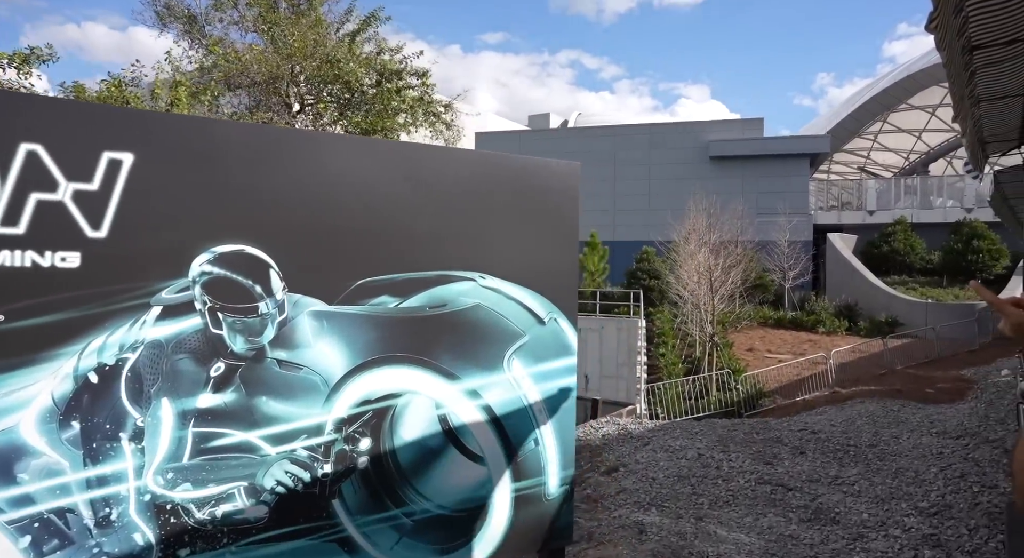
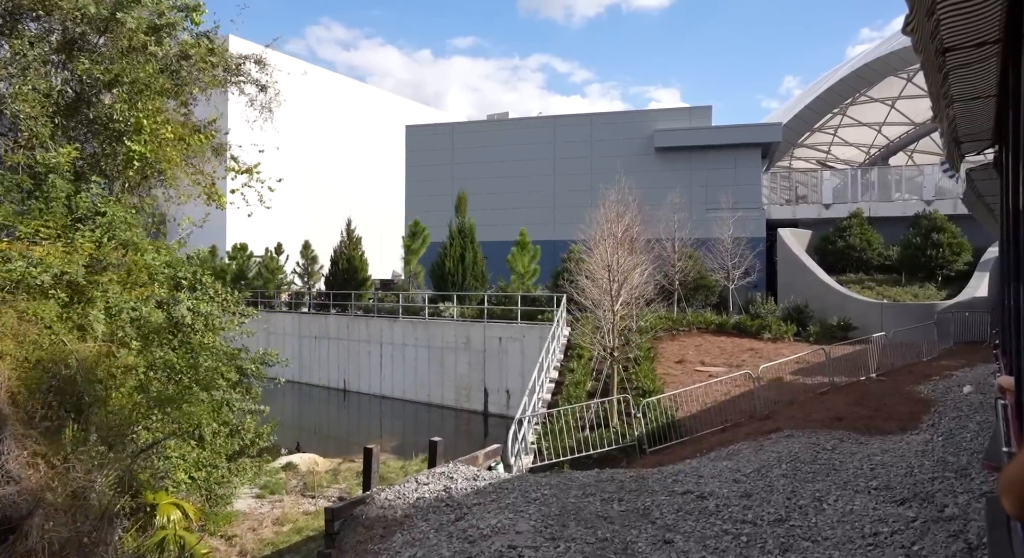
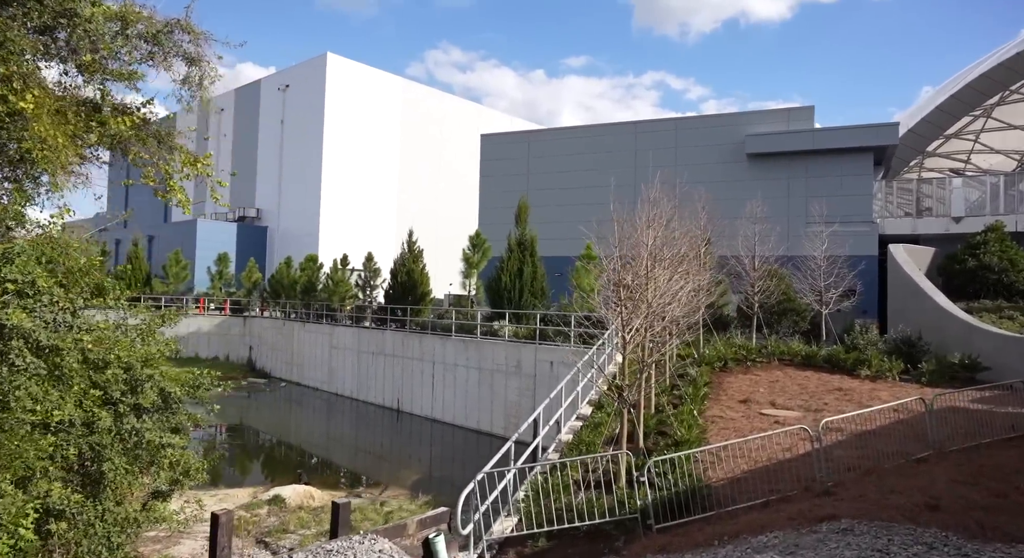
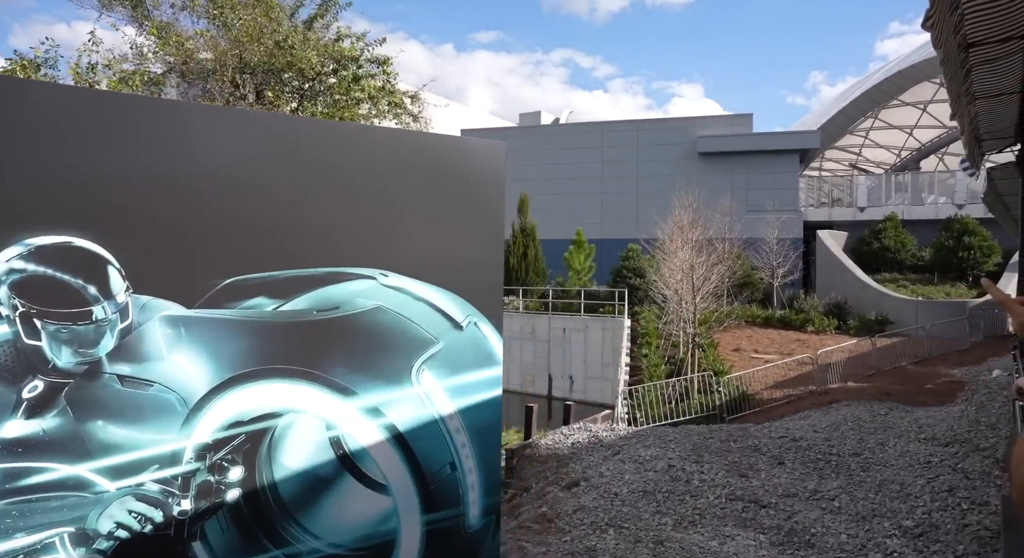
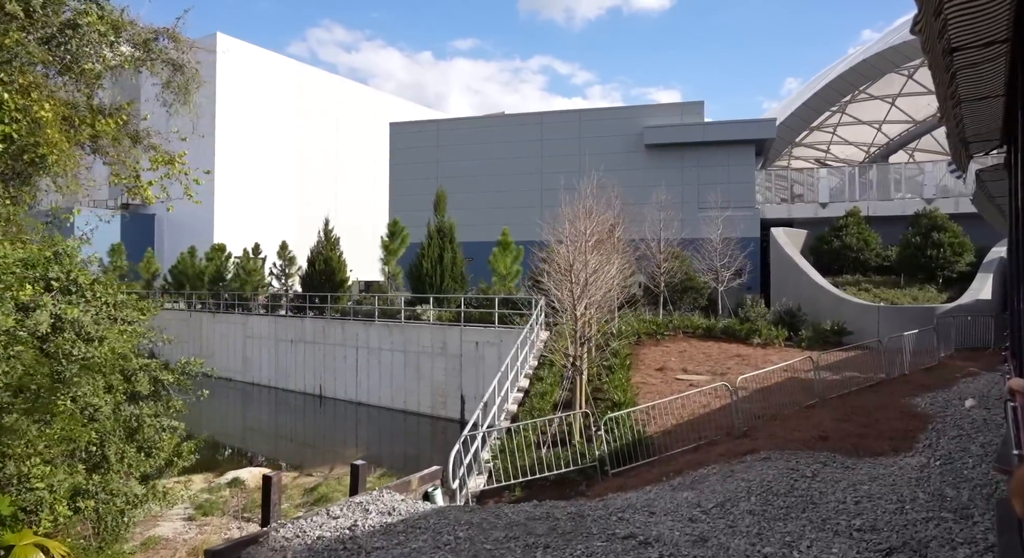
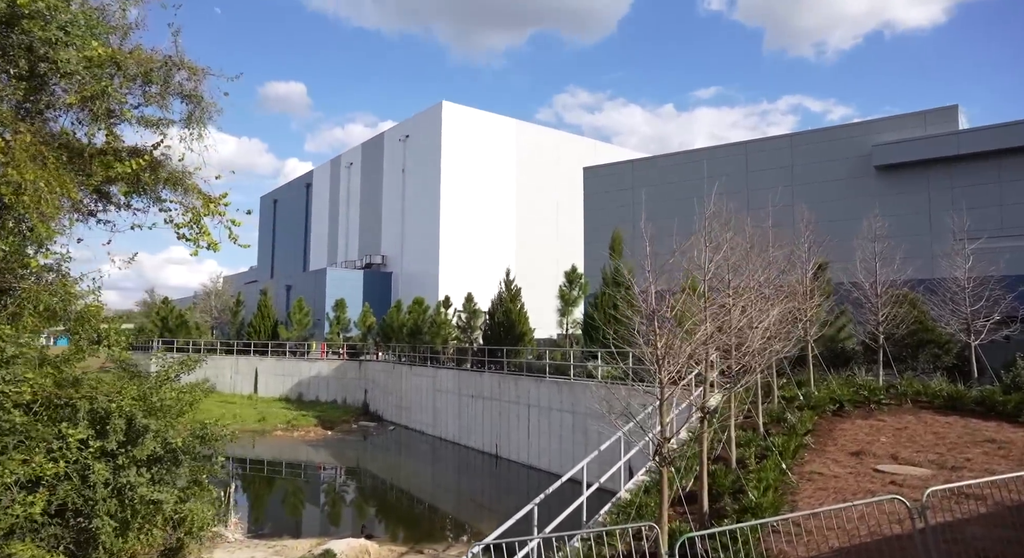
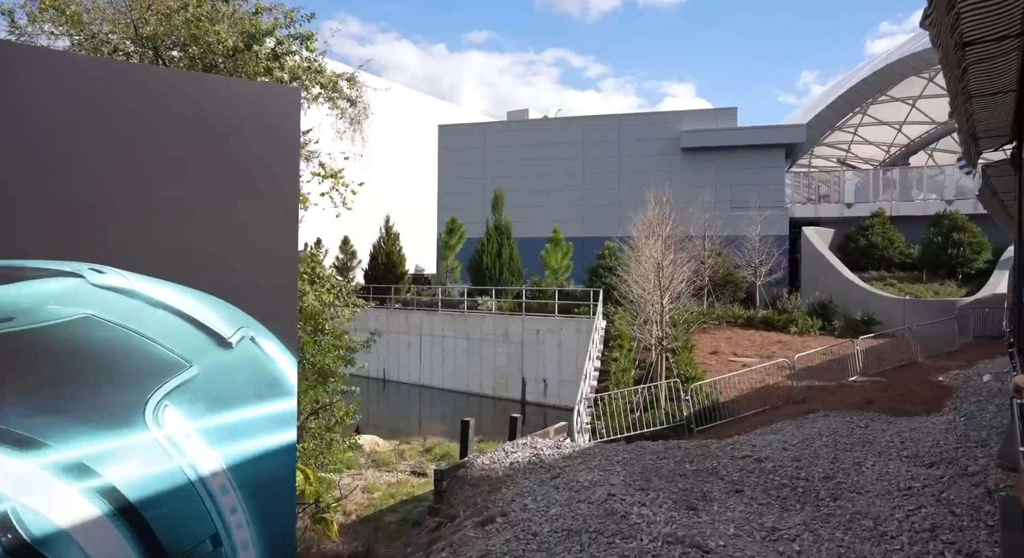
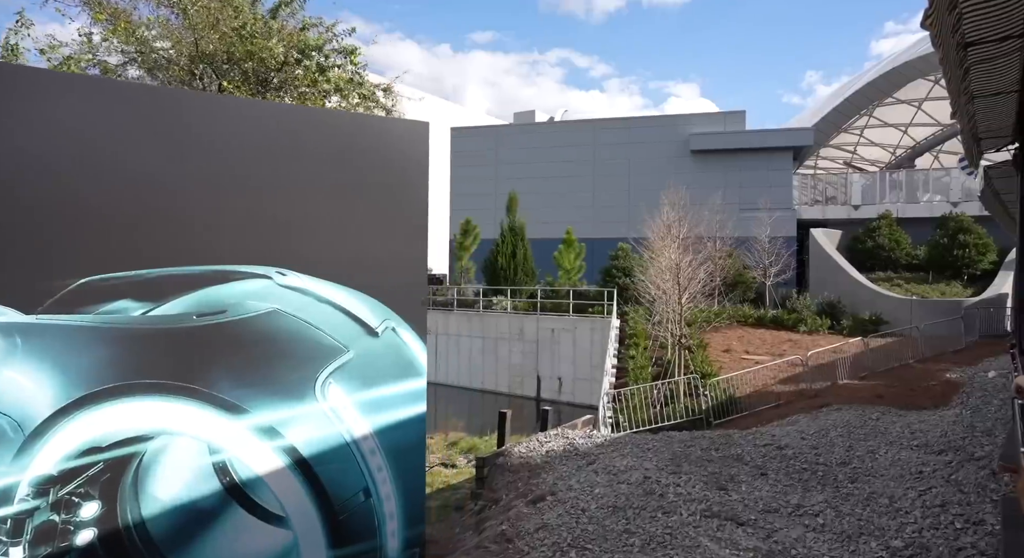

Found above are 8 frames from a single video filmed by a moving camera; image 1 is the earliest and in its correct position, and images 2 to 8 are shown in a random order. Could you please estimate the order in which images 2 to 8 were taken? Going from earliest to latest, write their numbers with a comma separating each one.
4, 8, 7, 2, 5, 3, 6
